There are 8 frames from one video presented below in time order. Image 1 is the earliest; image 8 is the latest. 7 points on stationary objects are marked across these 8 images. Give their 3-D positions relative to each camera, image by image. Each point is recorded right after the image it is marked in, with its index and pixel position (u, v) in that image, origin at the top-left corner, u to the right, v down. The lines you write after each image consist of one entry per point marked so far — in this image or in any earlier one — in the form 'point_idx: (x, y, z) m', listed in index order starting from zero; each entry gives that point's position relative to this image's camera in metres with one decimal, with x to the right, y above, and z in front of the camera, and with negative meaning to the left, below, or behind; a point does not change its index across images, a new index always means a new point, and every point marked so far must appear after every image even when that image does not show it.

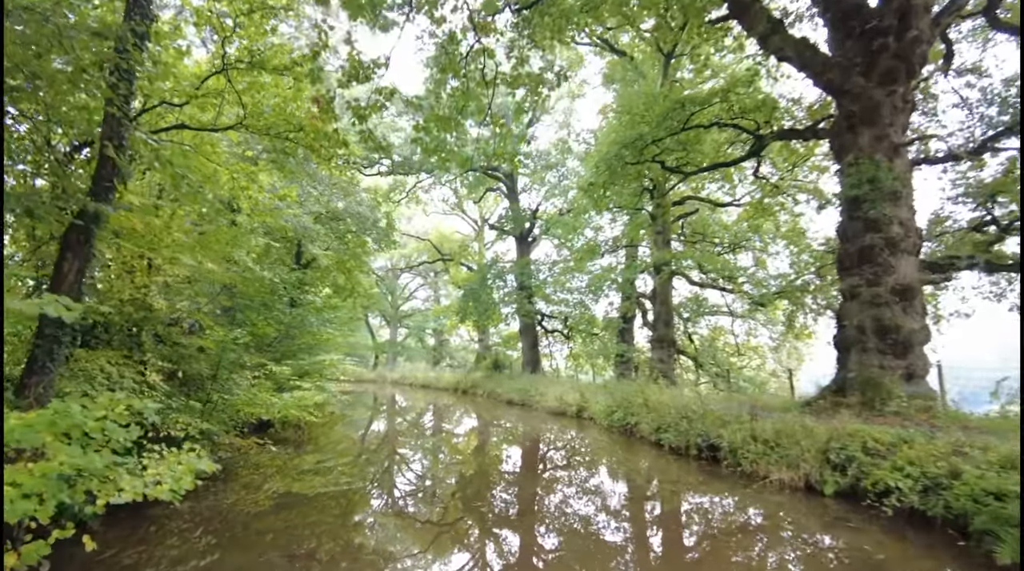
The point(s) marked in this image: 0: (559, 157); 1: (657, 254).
0: (+1.3, +3.8, +18.8) m
1: (+3.3, +0.8, +14.4) m
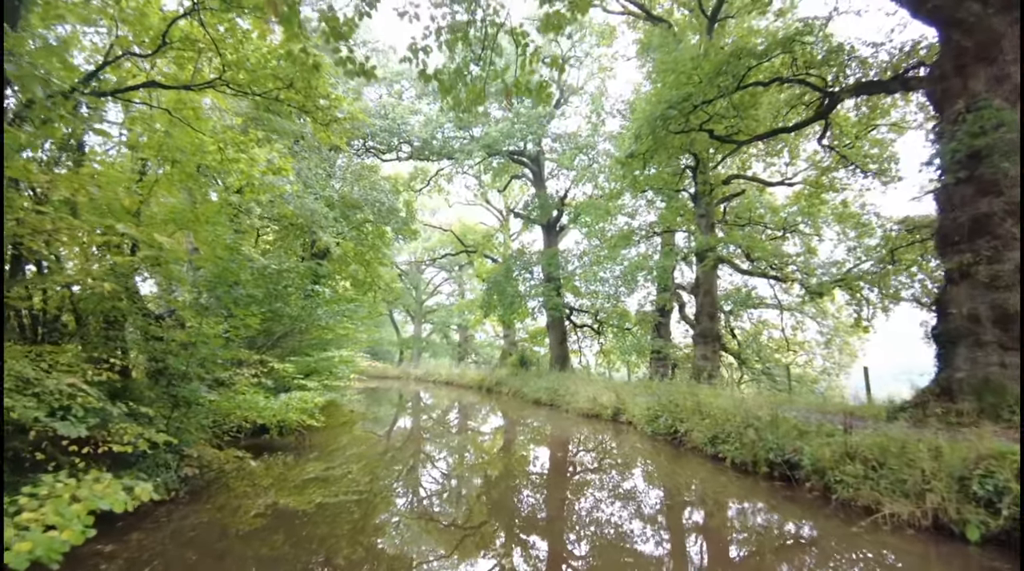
0: (+2.0, +4.0, +17.5) m
1: (+3.9, +1.0, +13.1) m
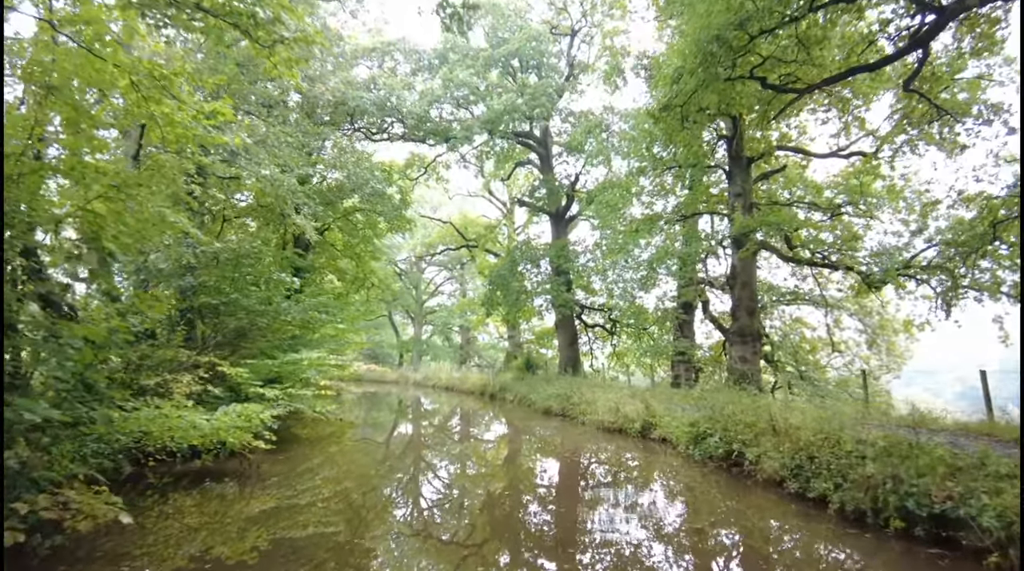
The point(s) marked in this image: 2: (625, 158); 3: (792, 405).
0: (+2.2, +4.1, +15.8) m
1: (+4.0, +1.2, +11.3) m
2: (+2.5, +2.8, +14.2) m
3: (+3.4, -1.4, +7.5) m
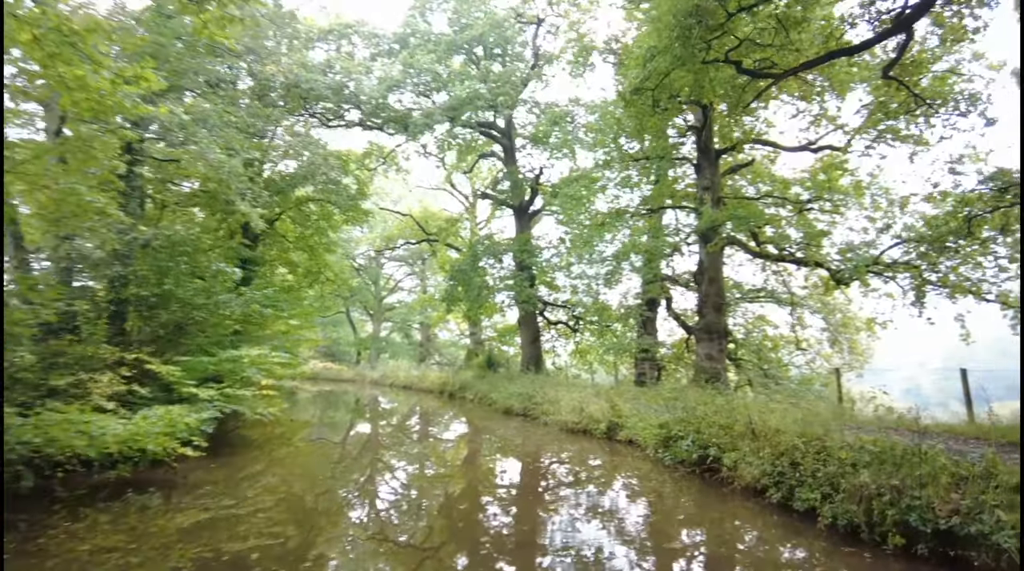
0: (+1.3, +4.2, +15.3) m
1: (+3.3, +1.2, +11.0) m
2: (+1.7, +2.9, +13.8) m
3: (+2.9, -1.4, +7.2) m
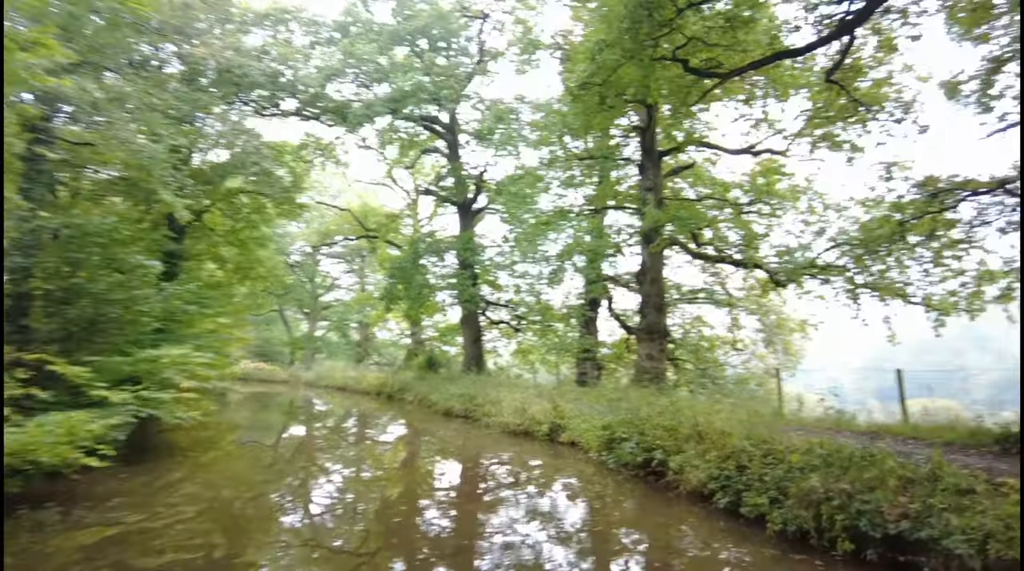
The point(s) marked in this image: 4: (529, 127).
0: (0.0, +4.3, +15.2) m
1: (+2.3, +1.2, +11.0) m
2: (+0.5, +2.9, +13.7) m
3: (+2.3, -1.4, +7.2) m
4: (+0.4, +3.5, +14.4) m
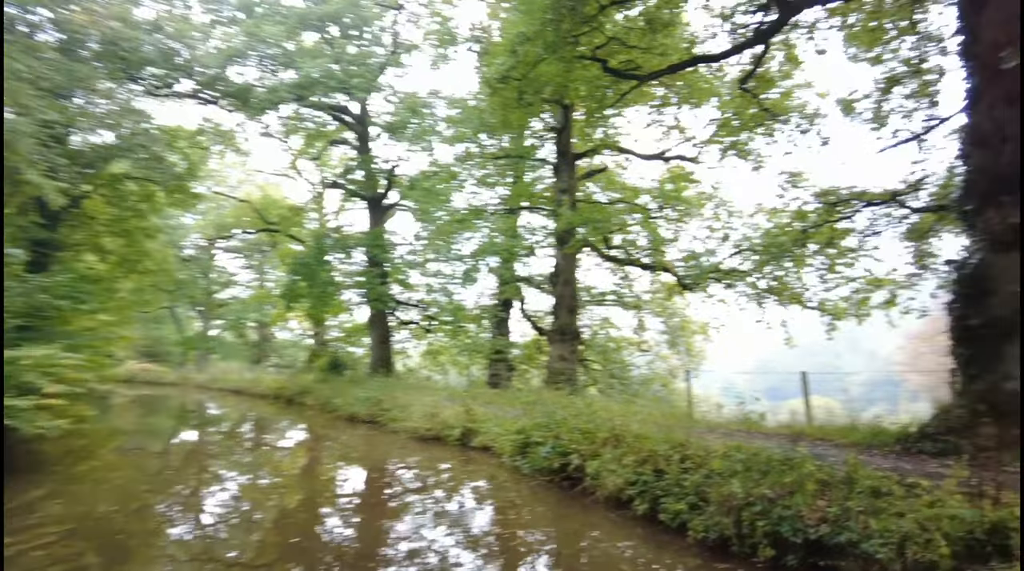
0: (-2.0, +4.3, +14.8) m
1: (+0.9, +1.2, +11.0) m
2: (-1.3, +2.9, +13.4) m
3: (+1.3, -1.4, +7.2) m
4: (-1.5, +3.6, +14.0) m
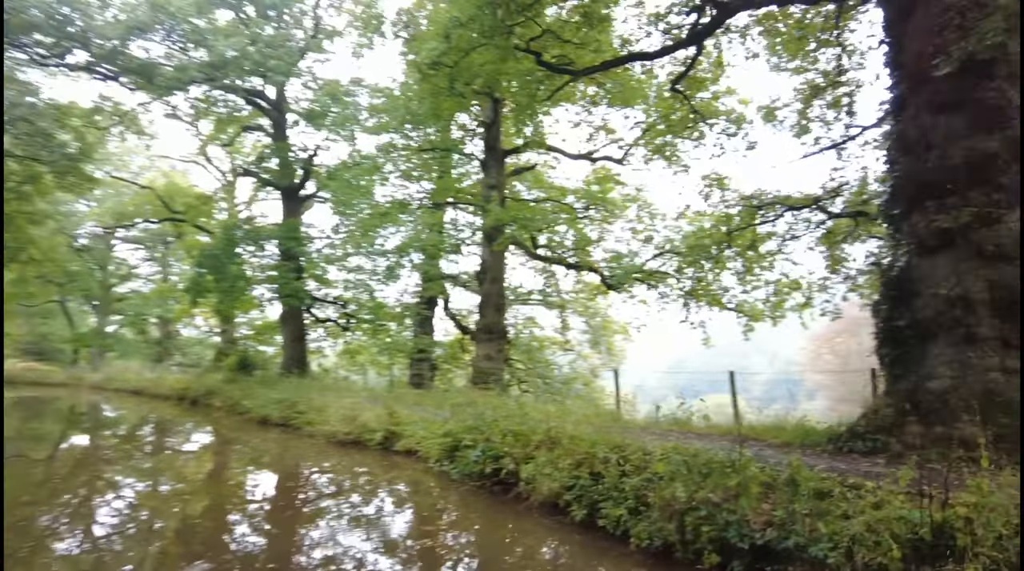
0: (-3.6, +4.4, +14.2) m
1: (-0.3, +1.2, +10.8) m
2: (-2.8, +3.0, +12.9) m
3: (+0.5, -1.4, +7.1) m
4: (-3.0, +3.6, +13.5) m
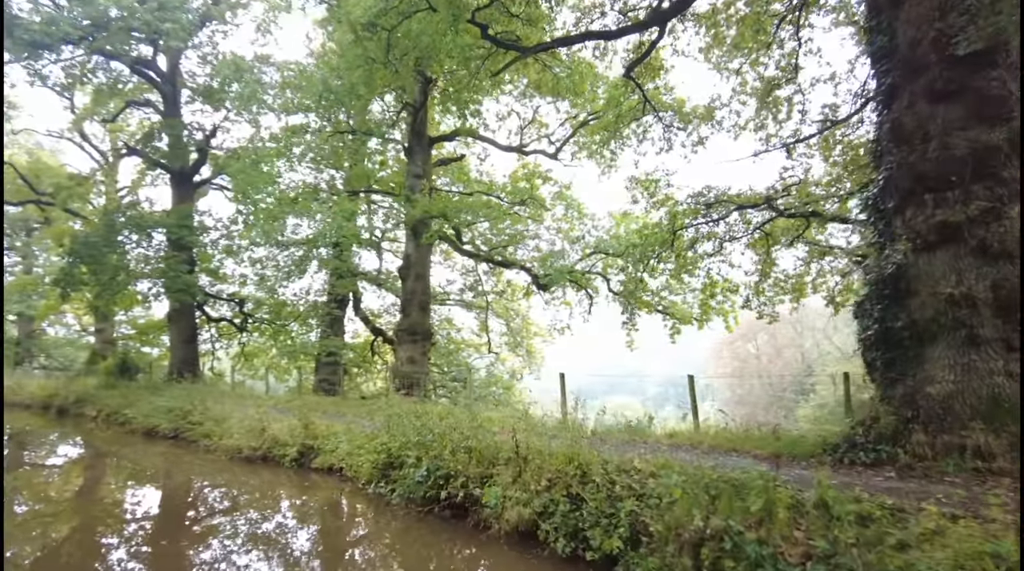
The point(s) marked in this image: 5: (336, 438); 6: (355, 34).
0: (-5.2, +4.5, +12.9) m
1: (-1.5, +1.3, +10.0) m
2: (-4.2, +3.1, +11.7) m
3: (-0.1, -1.3, +6.5) m
4: (-4.5, +3.7, +12.3) m
5: (-2.1, -1.7, +7.6) m
6: (-1.6, +2.4, +6.4) m
